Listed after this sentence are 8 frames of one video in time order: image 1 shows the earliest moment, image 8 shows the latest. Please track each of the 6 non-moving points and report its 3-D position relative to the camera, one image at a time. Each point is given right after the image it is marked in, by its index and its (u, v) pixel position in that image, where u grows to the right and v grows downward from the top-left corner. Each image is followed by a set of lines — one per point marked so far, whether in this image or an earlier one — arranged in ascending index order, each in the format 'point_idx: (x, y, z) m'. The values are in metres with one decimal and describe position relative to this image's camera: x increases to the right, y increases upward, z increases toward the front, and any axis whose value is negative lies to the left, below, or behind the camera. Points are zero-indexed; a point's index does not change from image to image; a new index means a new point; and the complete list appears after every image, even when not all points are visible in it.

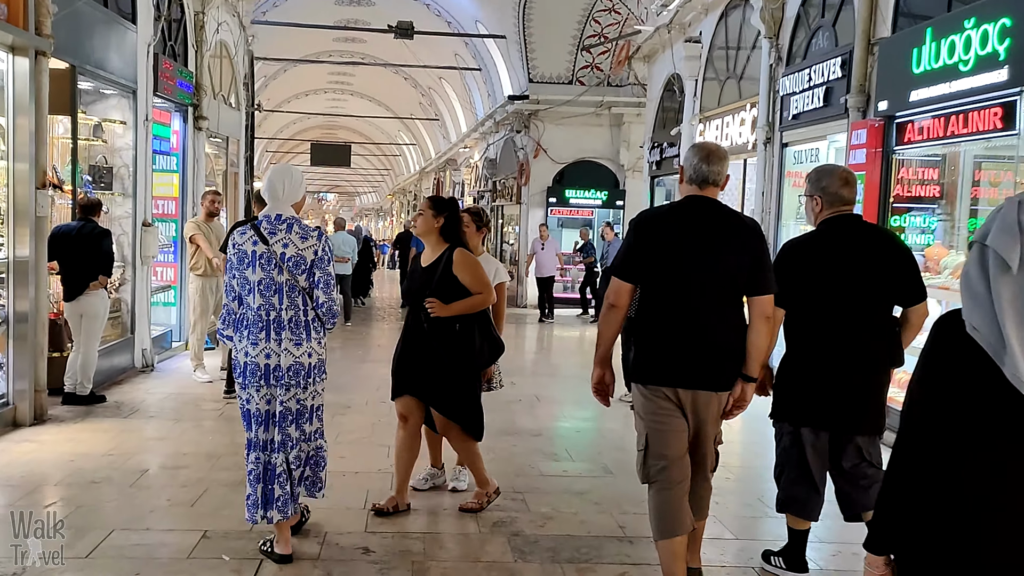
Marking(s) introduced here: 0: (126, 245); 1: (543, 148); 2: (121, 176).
0: (-3.3, +0.4, +7.6) m
1: (+0.6, +2.7, +16.8) m
2: (-3.4, +1.0, +7.6) m
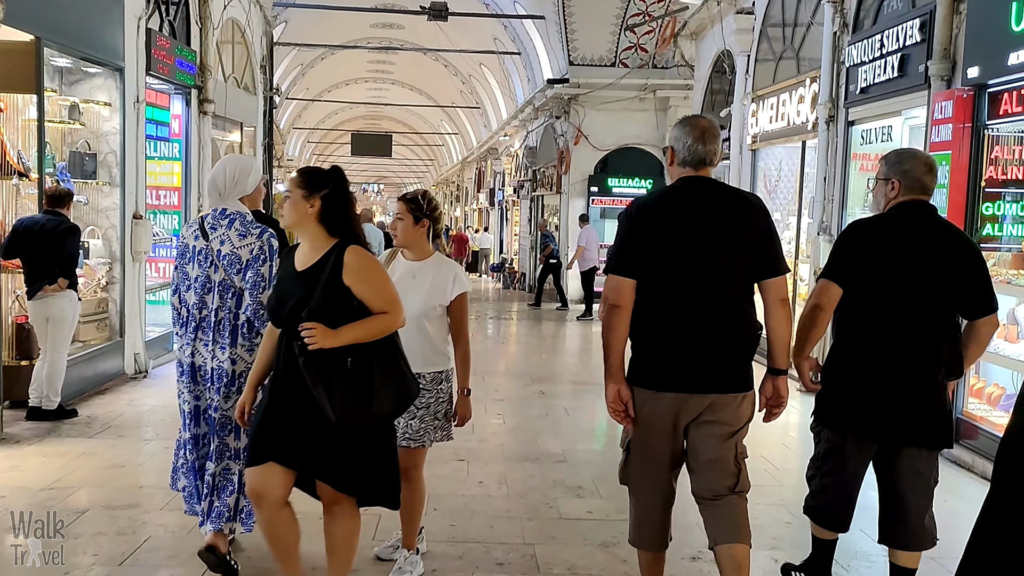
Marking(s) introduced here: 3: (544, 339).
0: (-3.1, +0.4, +6.9) m
1: (+1.3, +2.8, +15.9) m
2: (-3.2, +1.0, +6.9) m
3: (+0.5, -0.6, +12.0) m
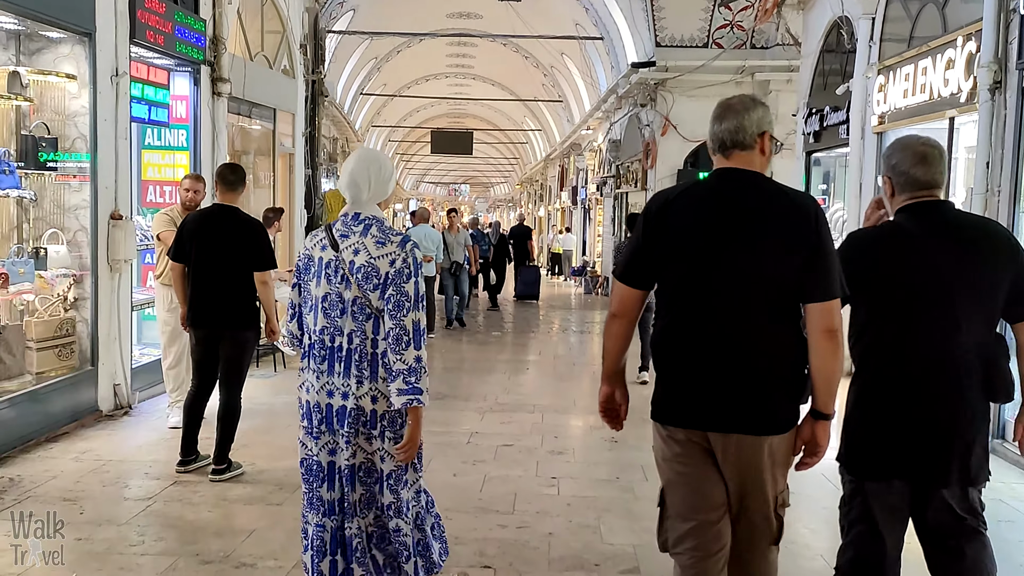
0: (-2.7, +0.3, +5.6) m
1: (+2.6, +2.6, +14.1) m
2: (-2.8, +0.9, +5.6) m
3: (+1.4, -0.8, +10.3) m
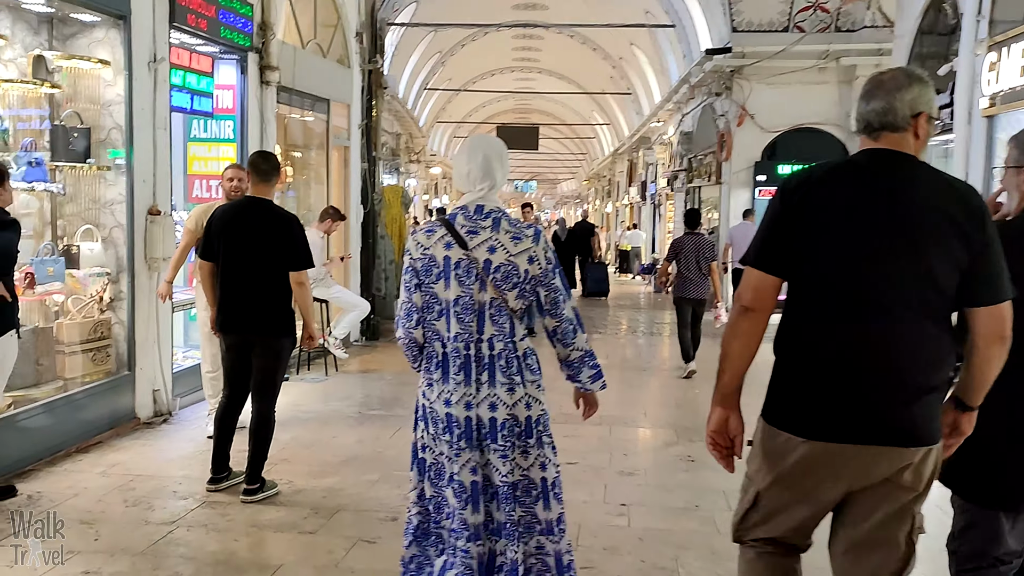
0: (-2.3, +0.3, +5.3) m
1: (+3.6, +2.6, +13.3) m
2: (-2.4, +0.9, +5.3) m
3: (+2.1, -0.8, +9.6) m
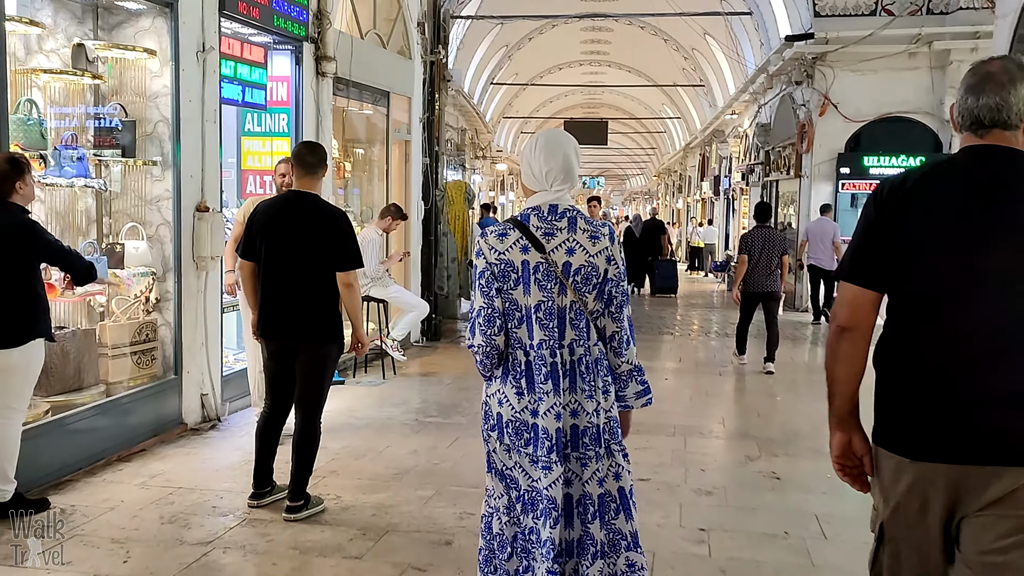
0: (-2.0, +0.3, +5.0) m
1: (+4.5, +2.7, +12.6) m
2: (-2.0, +0.9, +5.0) m
3: (+2.8, -0.8, +9.0) m
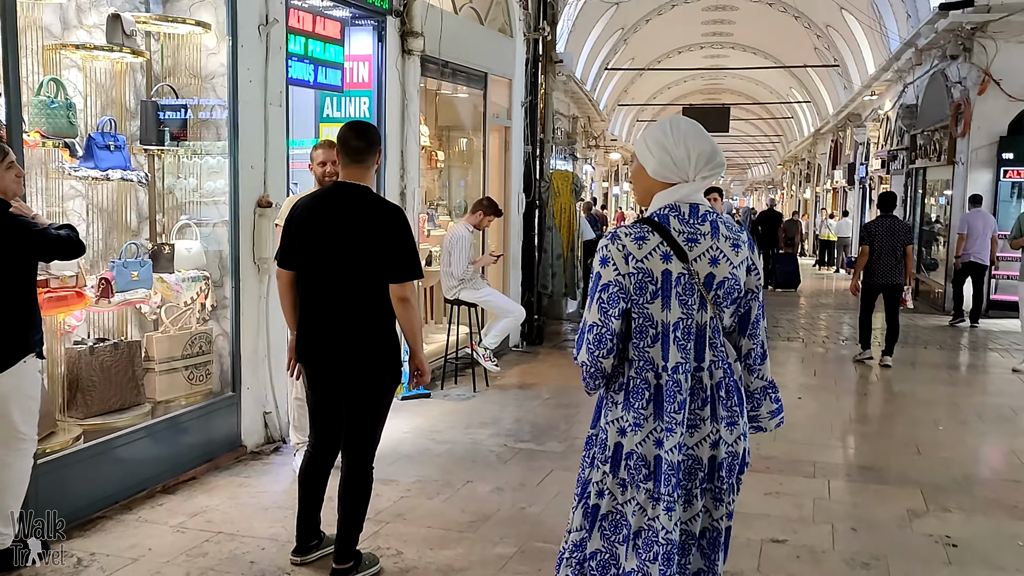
0: (-1.5, +0.3, +4.5) m
1: (+6.0, +2.6, +11.1) m
2: (-1.5, +0.8, +4.4) m
3: (+3.7, -0.8, +7.8) m
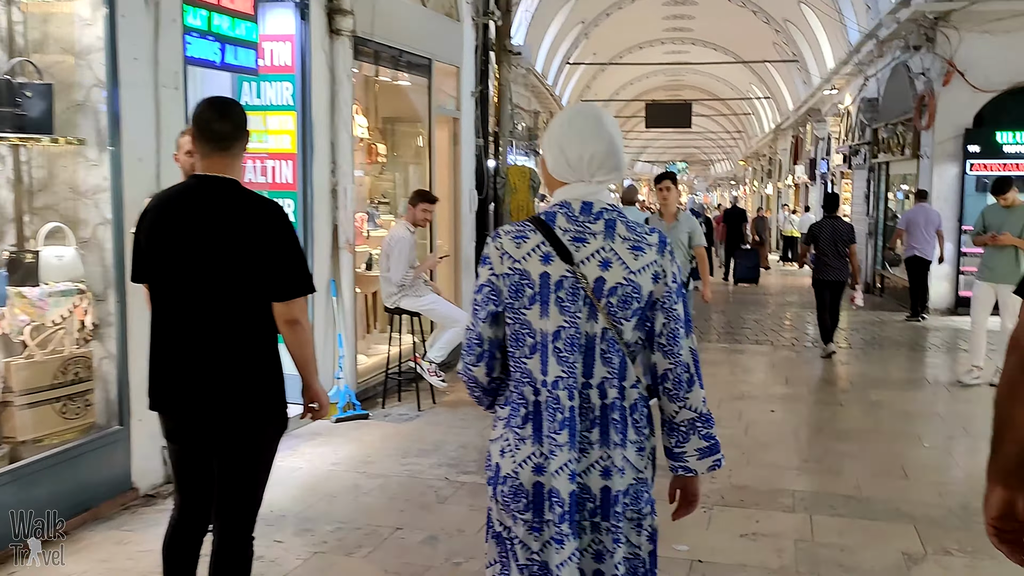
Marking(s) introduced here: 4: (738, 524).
0: (-1.7, +0.2, +3.8) m
1: (+5.4, +2.7, +10.7) m
2: (-1.8, +0.8, +3.8) m
3: (+3.3, -0.8, +7.3) m
4: (+1.0, -1.0, +3.9) m
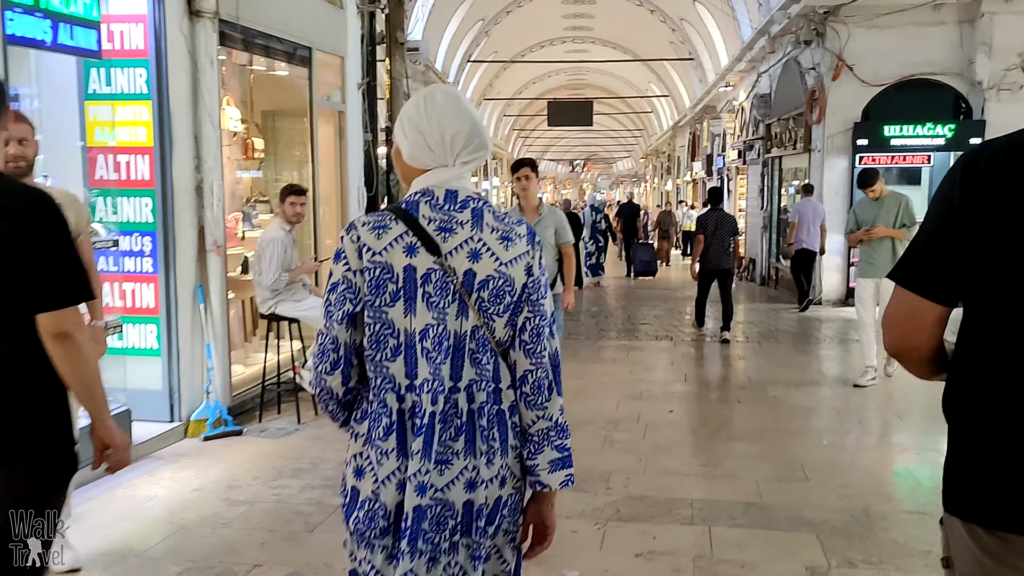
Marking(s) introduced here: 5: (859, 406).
0: (-2.2, +0.1, +3.2) m
1: (+4.2, +2.7, +10.9) m
2: (-2.3, +0.7, +3.2) m
3: (+2.5, -0.8, +7.3) m
4: (+0.5, -1.0, +3.7) m
5: (+2.5, -0.9, +6.3) m
